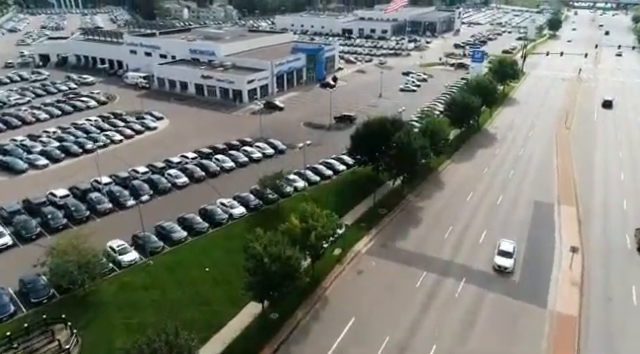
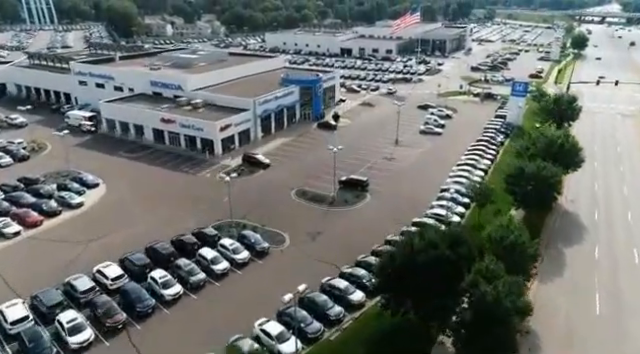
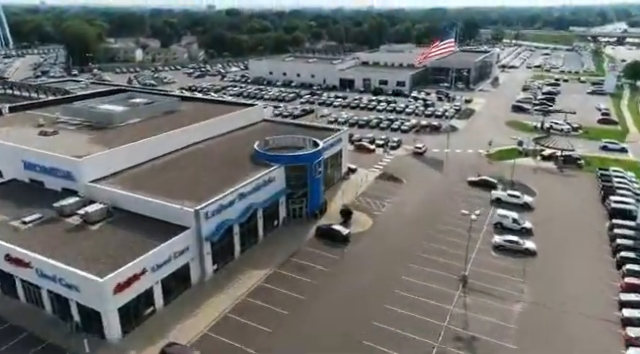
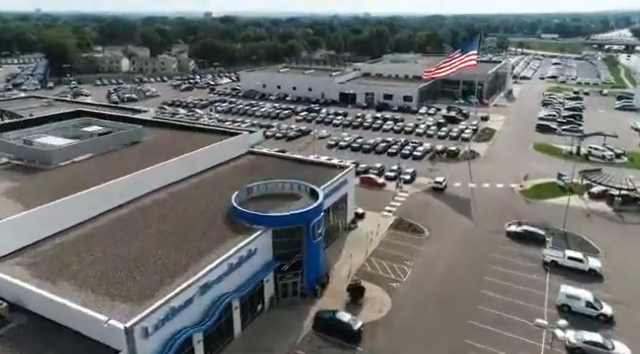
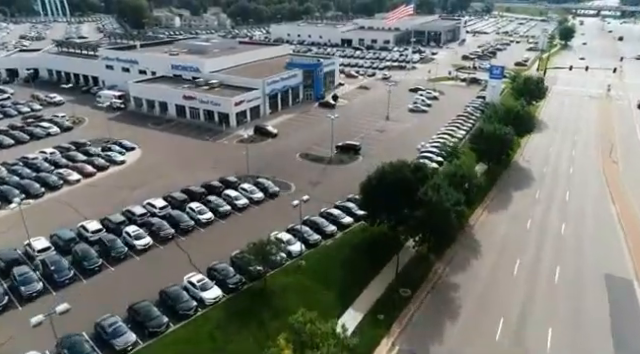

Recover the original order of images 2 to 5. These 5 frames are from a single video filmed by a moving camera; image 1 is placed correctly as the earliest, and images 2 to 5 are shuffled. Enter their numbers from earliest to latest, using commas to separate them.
5, 2, 3, 4
